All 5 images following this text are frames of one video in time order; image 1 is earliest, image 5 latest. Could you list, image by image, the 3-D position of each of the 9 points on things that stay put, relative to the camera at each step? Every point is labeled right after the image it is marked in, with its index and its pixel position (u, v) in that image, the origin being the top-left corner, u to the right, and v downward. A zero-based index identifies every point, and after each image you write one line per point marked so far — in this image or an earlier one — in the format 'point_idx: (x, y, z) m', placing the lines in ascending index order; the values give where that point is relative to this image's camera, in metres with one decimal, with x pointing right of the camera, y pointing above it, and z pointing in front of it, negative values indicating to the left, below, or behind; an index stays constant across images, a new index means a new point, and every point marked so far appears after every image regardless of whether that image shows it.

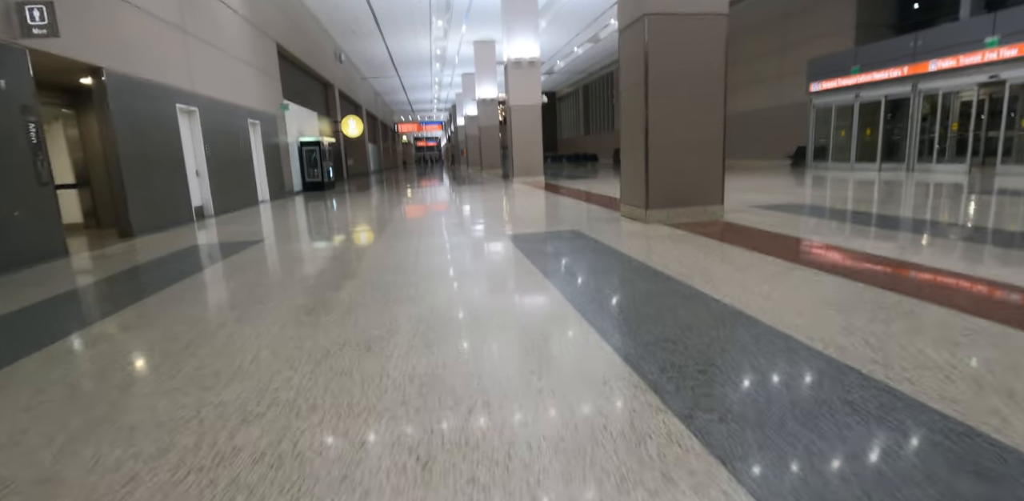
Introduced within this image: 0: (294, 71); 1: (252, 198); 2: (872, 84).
0: (-7.3, +6.0, +15.3) m
1: (-6.2, +1.3, +10.9) m
2: (+10.8, +5.0, +13.6) m
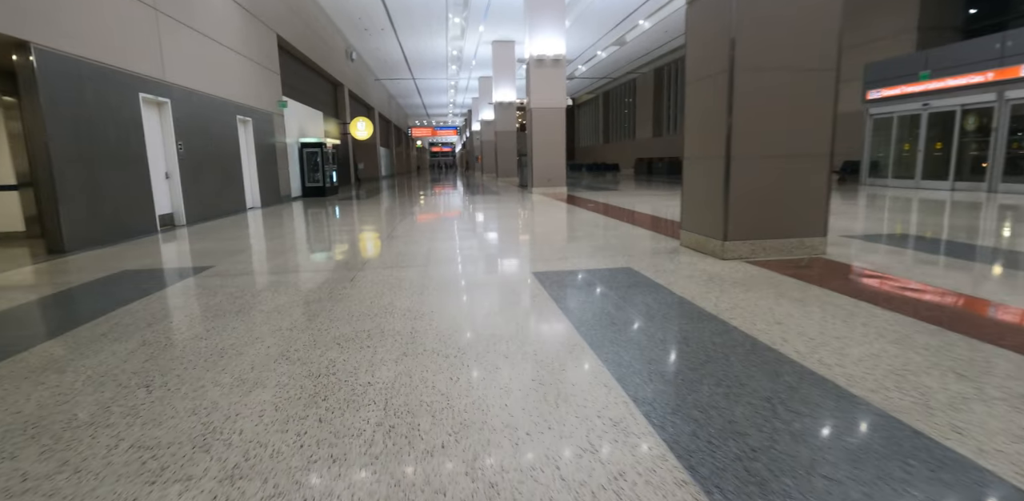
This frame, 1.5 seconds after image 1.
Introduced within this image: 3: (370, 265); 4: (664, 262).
0: (-6.7, +5.7, +14.2) m
1: (-5.8, +1.1, +9.7) m
2: (+11.3, +4.2, +12.0) m
3: (-2.0, -0.1, +6.2) m
4: (+1.3, -0.1, +4.1) m
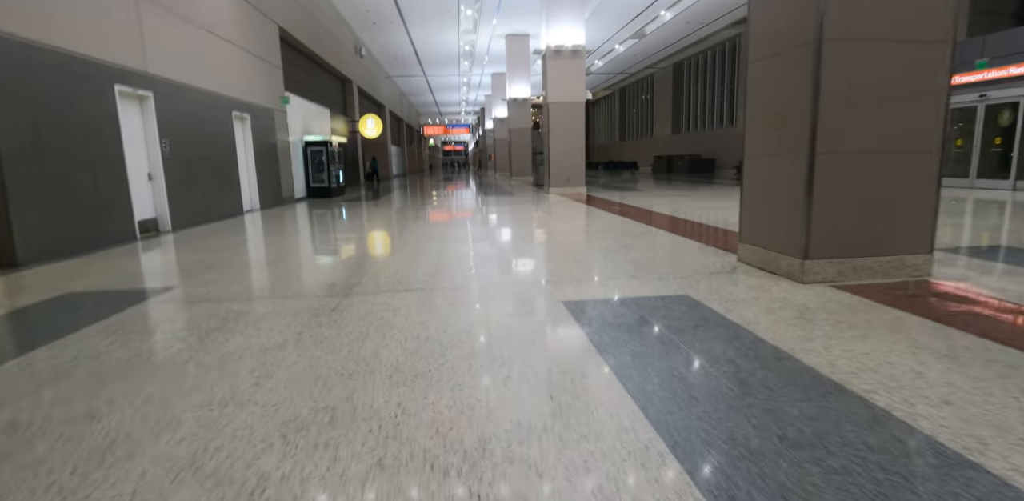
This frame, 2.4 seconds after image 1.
0: (-6.2, +5.6, +13.5) m
1: (-5.5, +0.9, +9.0) m
2: (+11.7, +4.0, +10.8) m
3: (-1.7, -0.2, +5.4) m
4: (+1.5, -0.2, +3.2) m
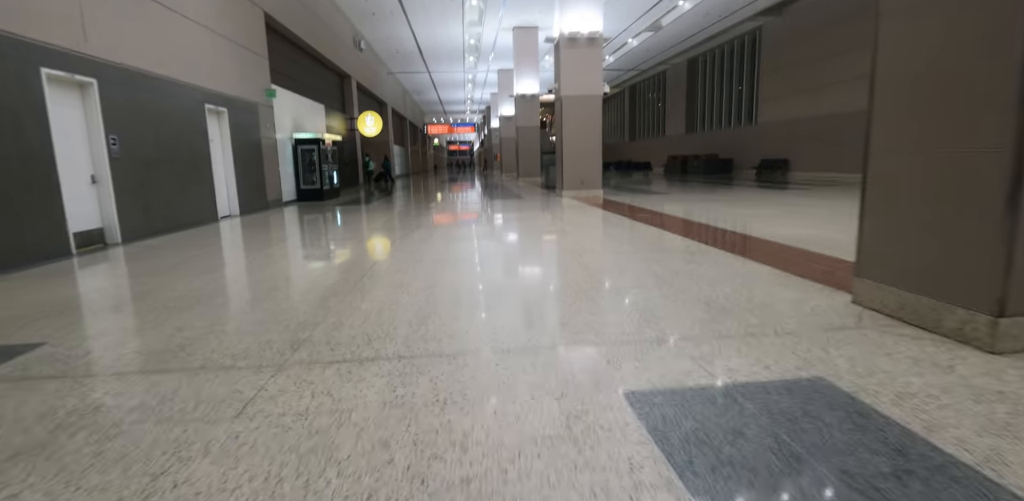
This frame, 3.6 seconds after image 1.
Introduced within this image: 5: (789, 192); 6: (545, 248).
0: (-6.0, +5.4, +12.5) m
1: (-5.3, +0.7, +8.0) m
2: (+11.9, +3.8, +9.6) m
3: (-1.6, -0.4, +4.4) m
4: (+1.6, -0.4, +2.1) m
5: (+9.3, +2.0, +15.2) m
6: (+0.5, 0.0, +6.6) m
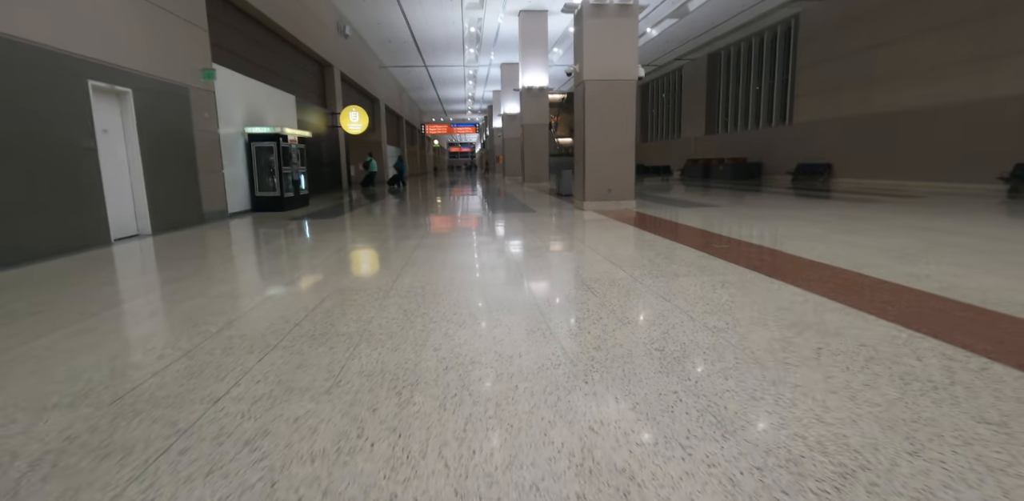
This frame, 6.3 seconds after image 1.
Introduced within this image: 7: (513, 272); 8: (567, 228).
0: (-5.8, +5.0, +10.2) m
1: (-5.2, +0.3, +5.7) m
2: (+12.1, +3.2, +7.3) m
3: (-1.5, -0.9, +2.1) m
4: (+1.7, -0.9, -0.2) m
5: (+9.4, +1.4, +12.9) m
6: (+0.6, -0.5, +4.3) m
7: (+0.1, -0.5, +4.5) m
8: (+1.0, +0.3, +7.6) m
